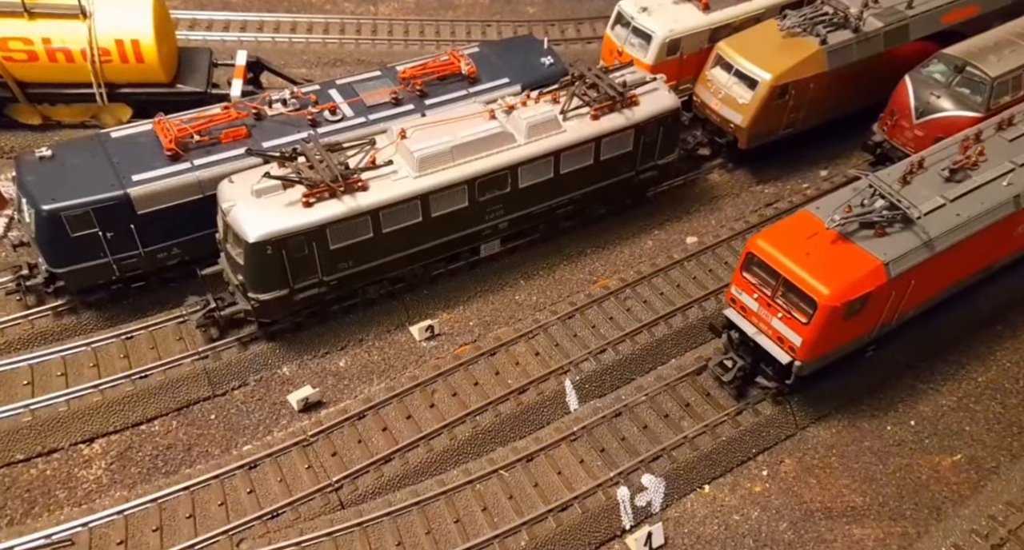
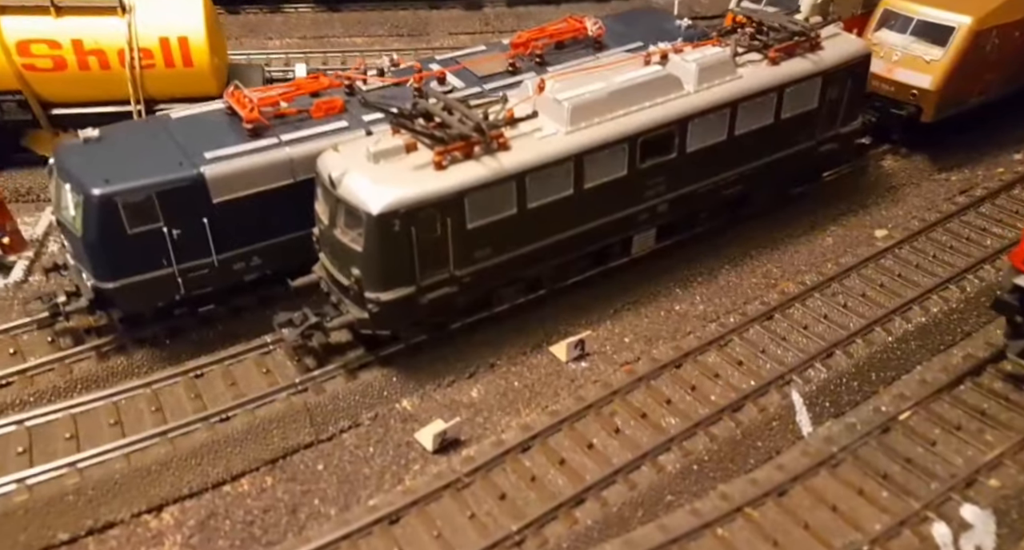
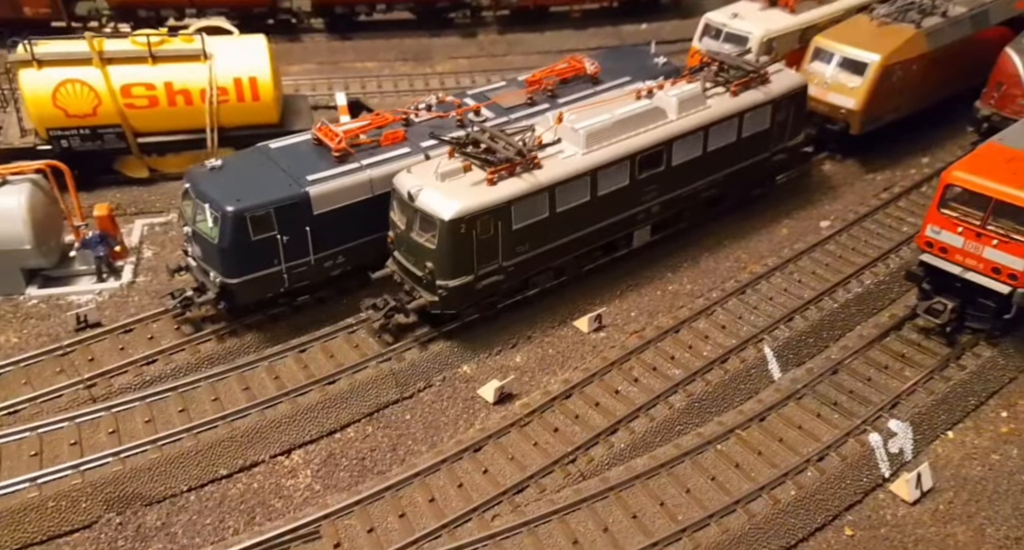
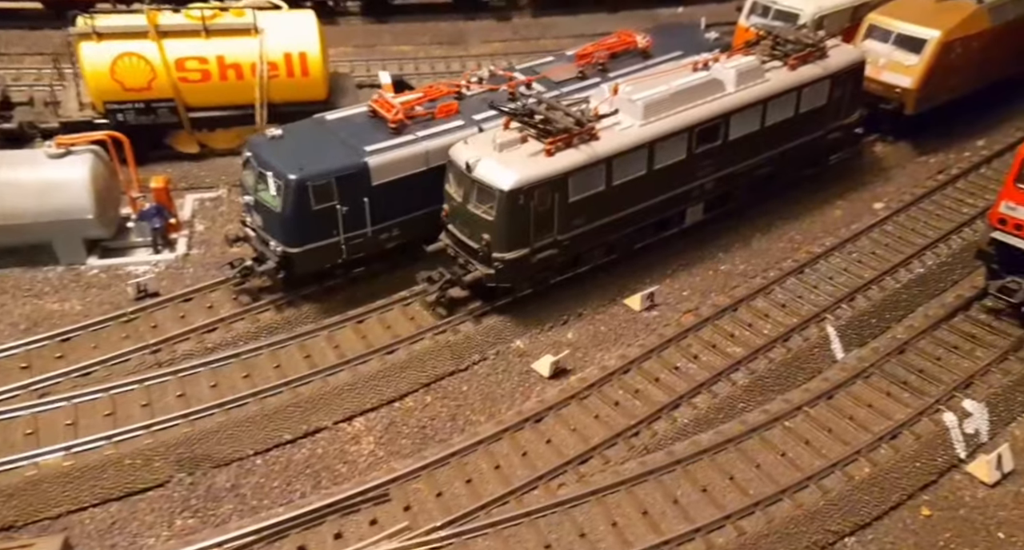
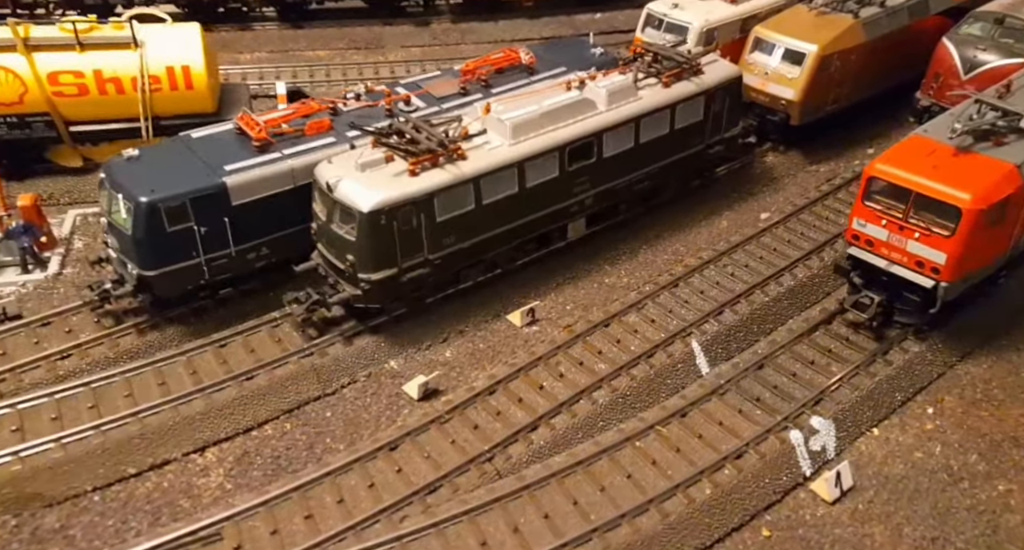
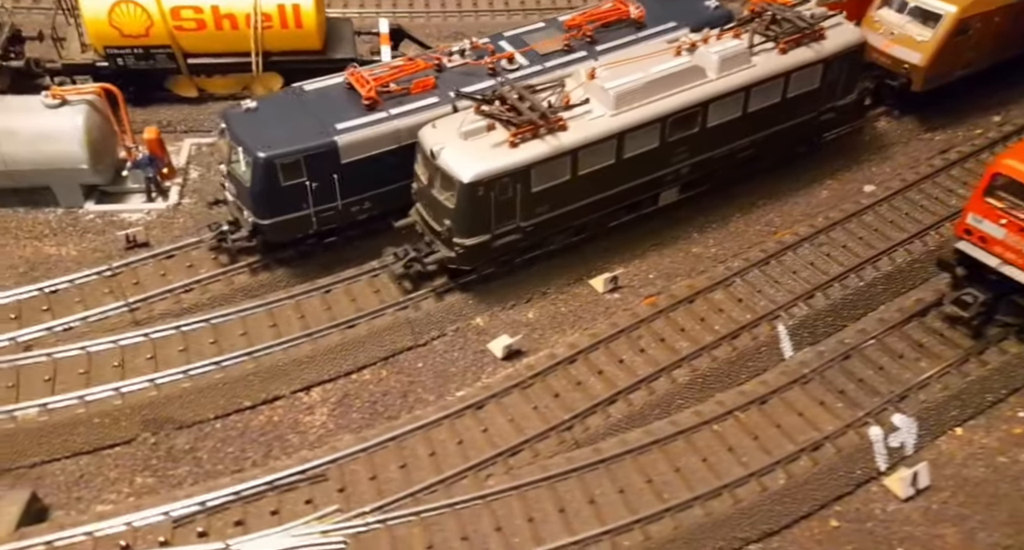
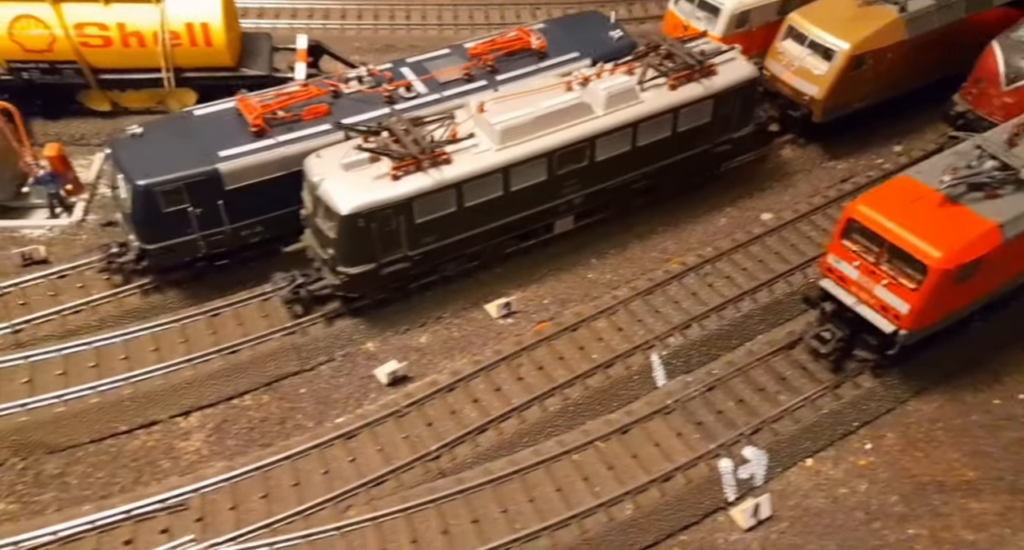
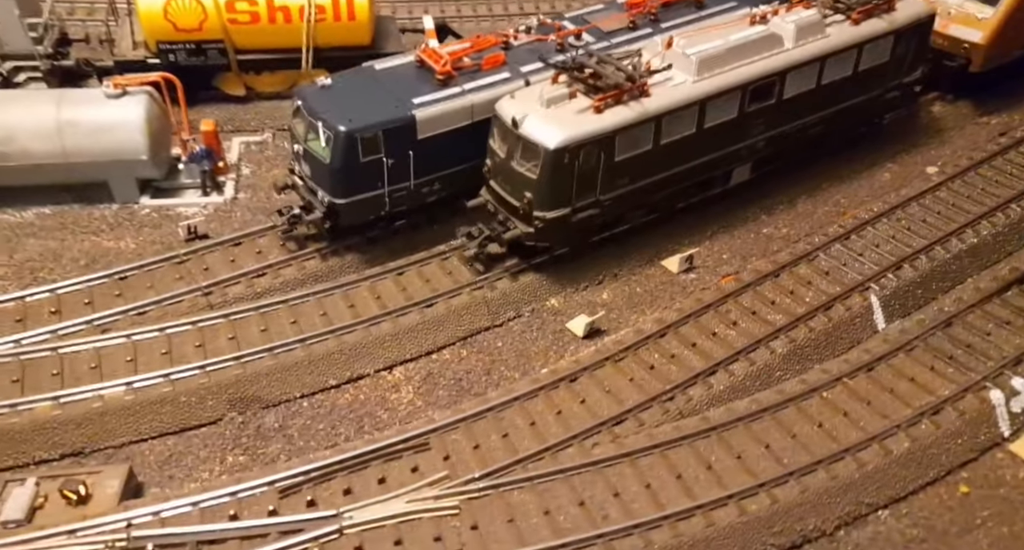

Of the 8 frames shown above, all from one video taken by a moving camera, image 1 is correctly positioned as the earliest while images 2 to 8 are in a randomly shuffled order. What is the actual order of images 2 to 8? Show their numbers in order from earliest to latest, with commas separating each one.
7, 6, 8, 4, 3, 5, 2
